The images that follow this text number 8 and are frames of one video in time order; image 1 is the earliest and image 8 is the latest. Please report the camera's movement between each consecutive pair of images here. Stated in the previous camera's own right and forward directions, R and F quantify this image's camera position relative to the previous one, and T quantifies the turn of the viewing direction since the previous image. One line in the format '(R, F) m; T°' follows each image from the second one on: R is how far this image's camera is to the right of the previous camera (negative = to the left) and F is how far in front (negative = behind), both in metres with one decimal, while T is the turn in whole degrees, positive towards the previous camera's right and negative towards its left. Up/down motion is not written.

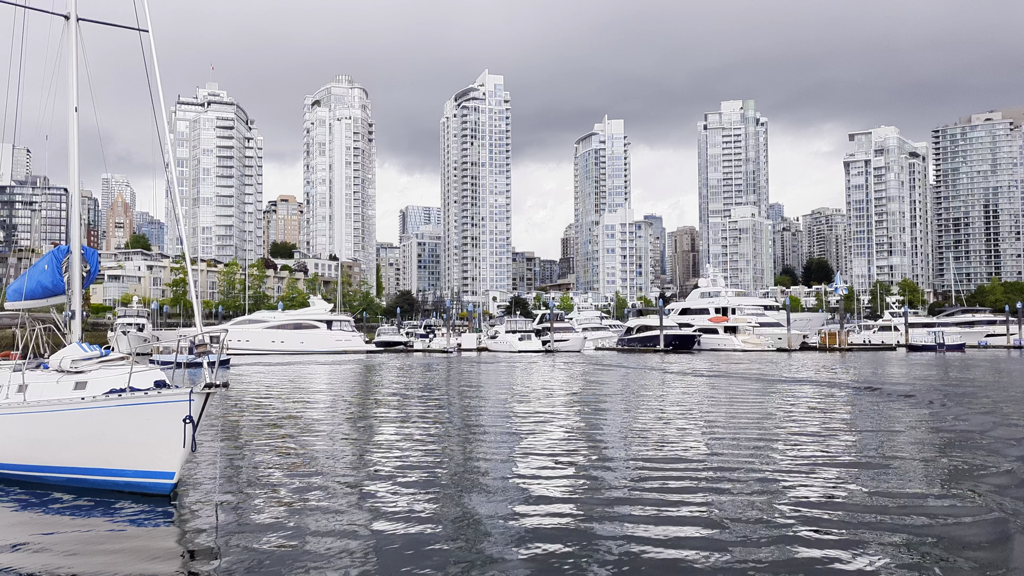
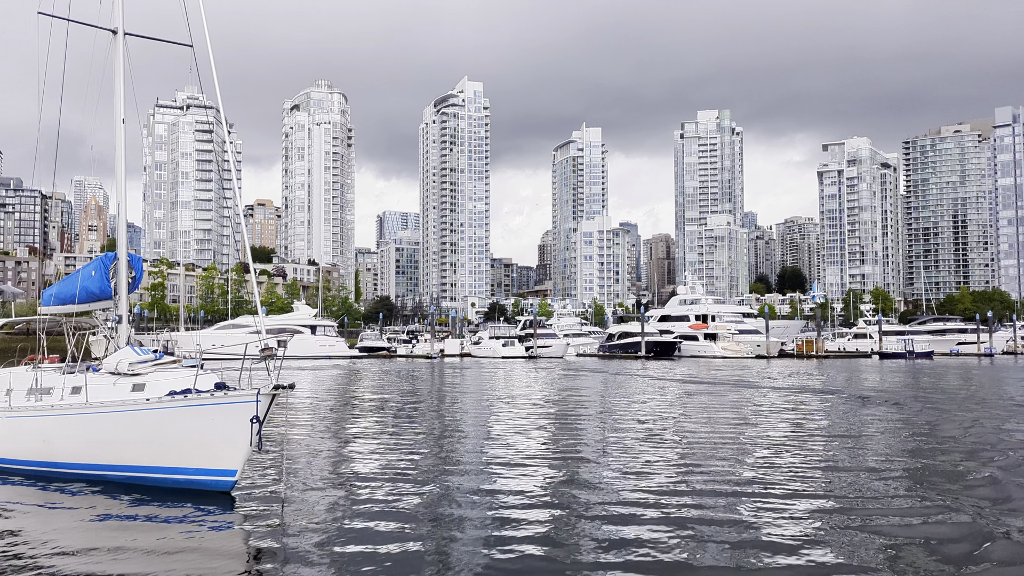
(-0.5, -0.3) m; +2°
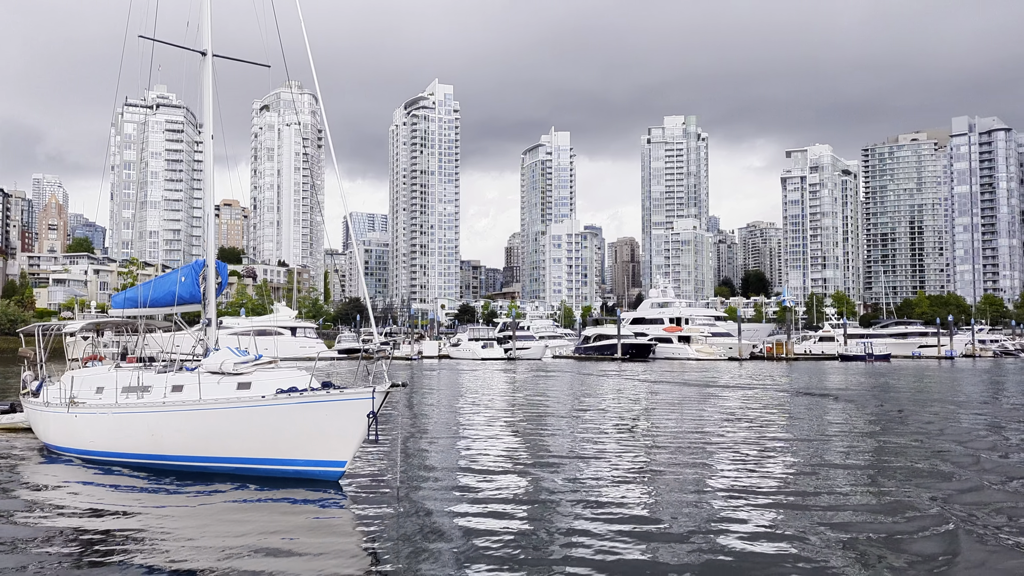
(-0.9, -0.5) m; +3°
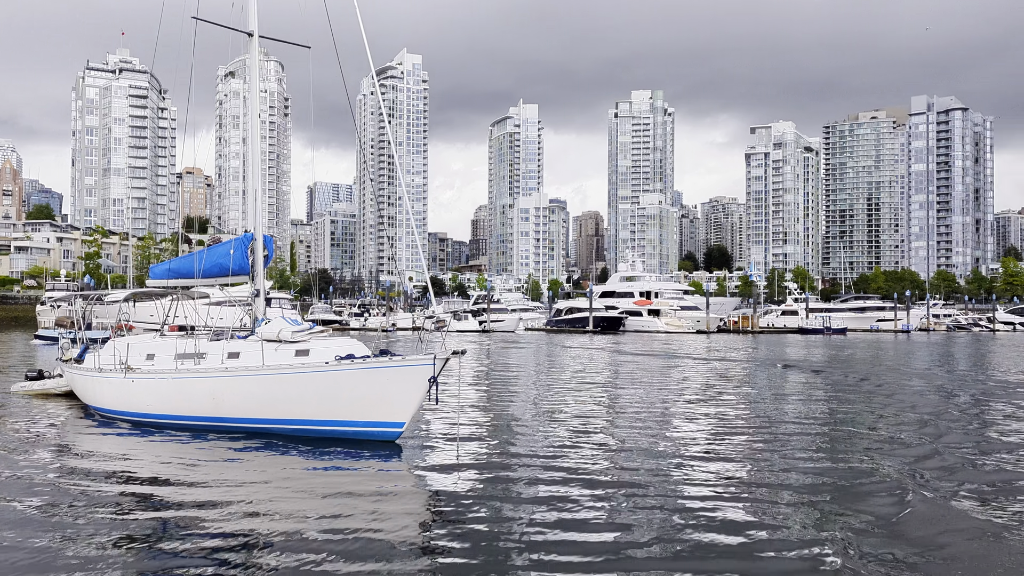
(-0.7, -0.5) m; +3°
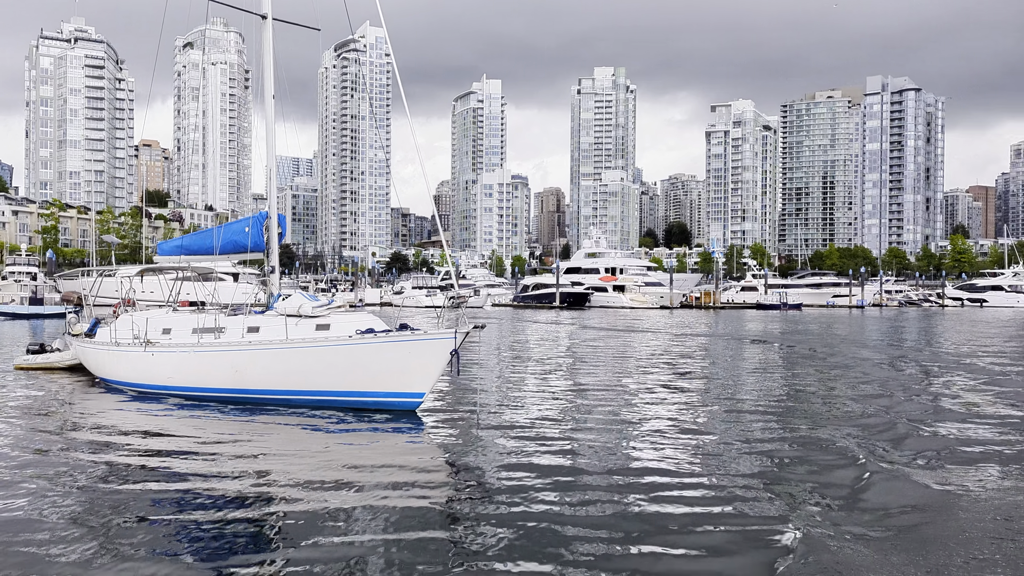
(-0.4, -0.4) m; +3°
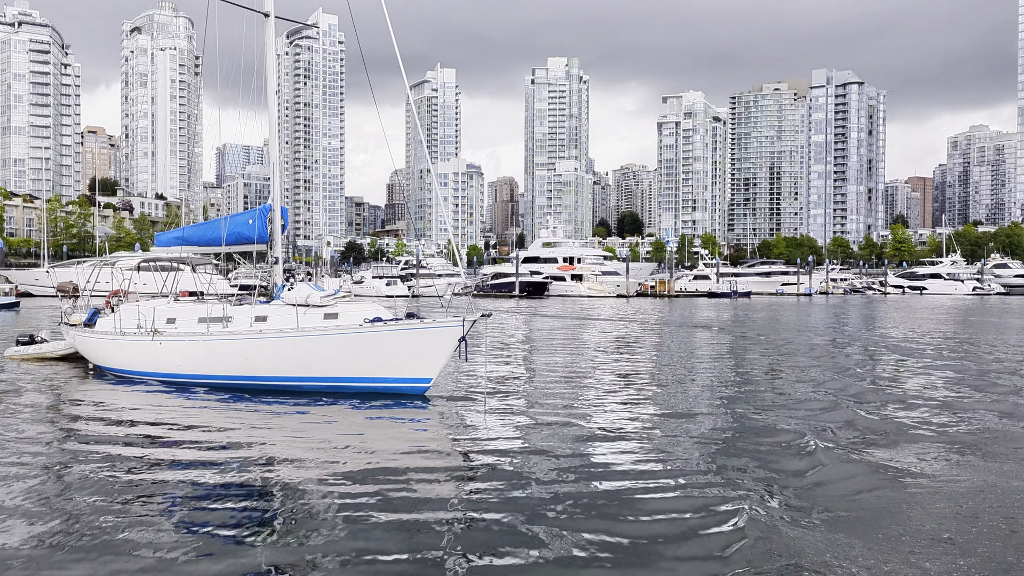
(-0.4, -0.4) m; +3°
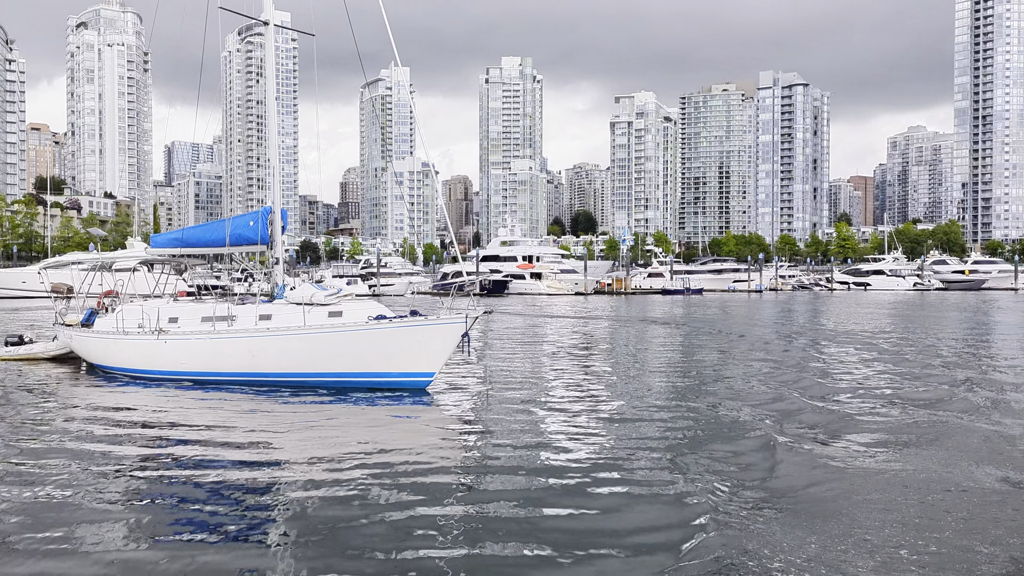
(-0.4, -0.4) m; +3°
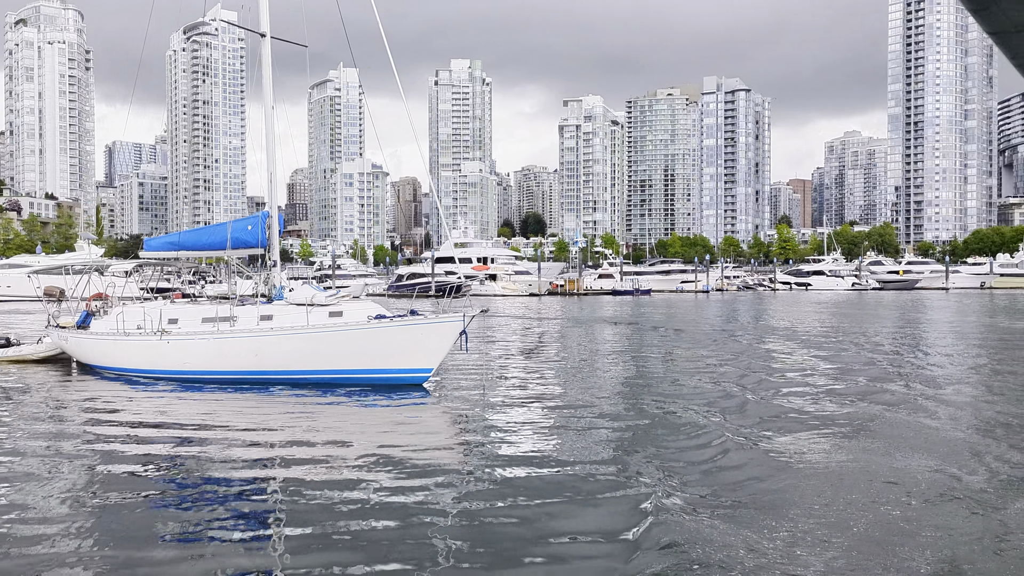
(-0.4, -0.5) m; +4°
